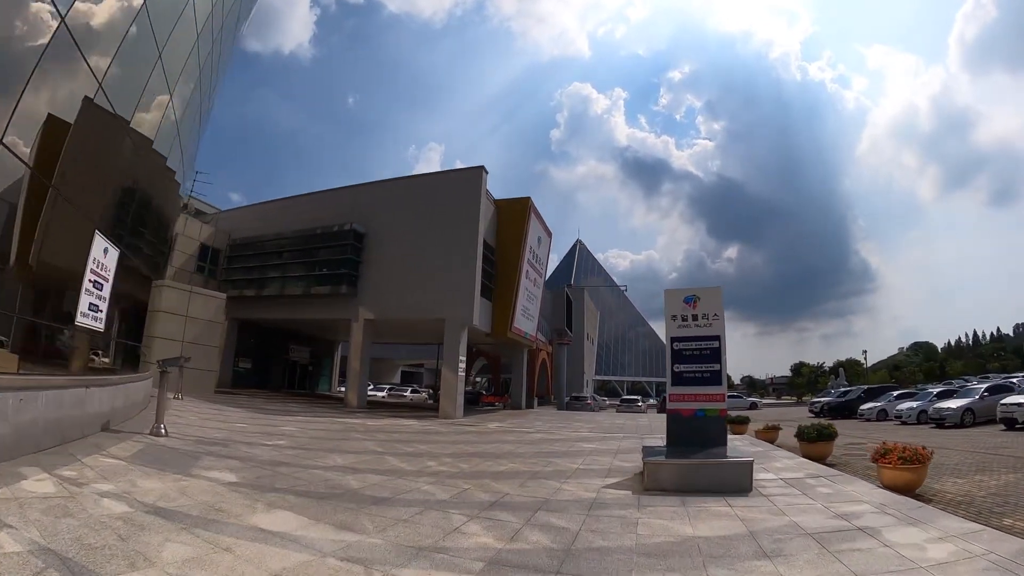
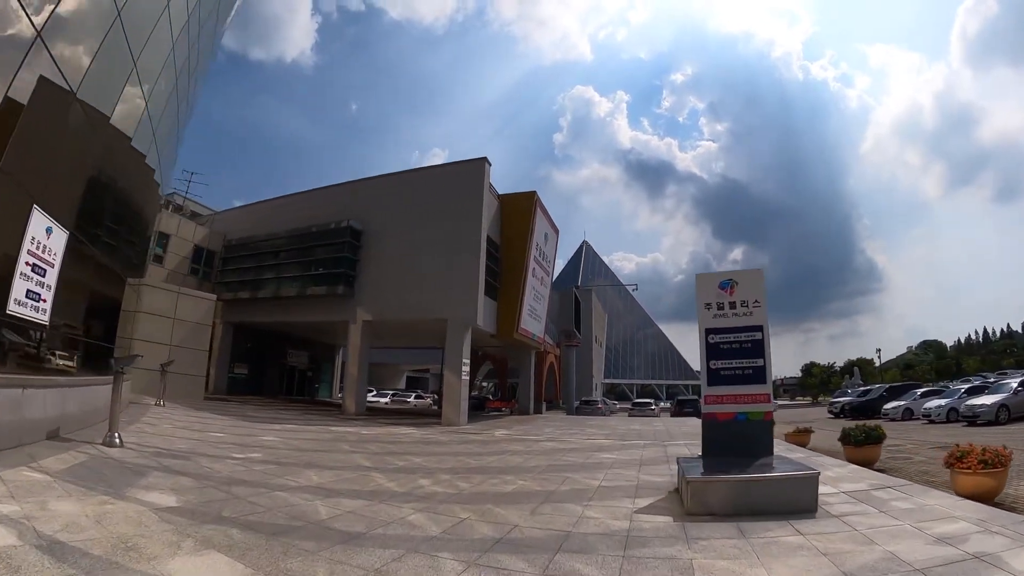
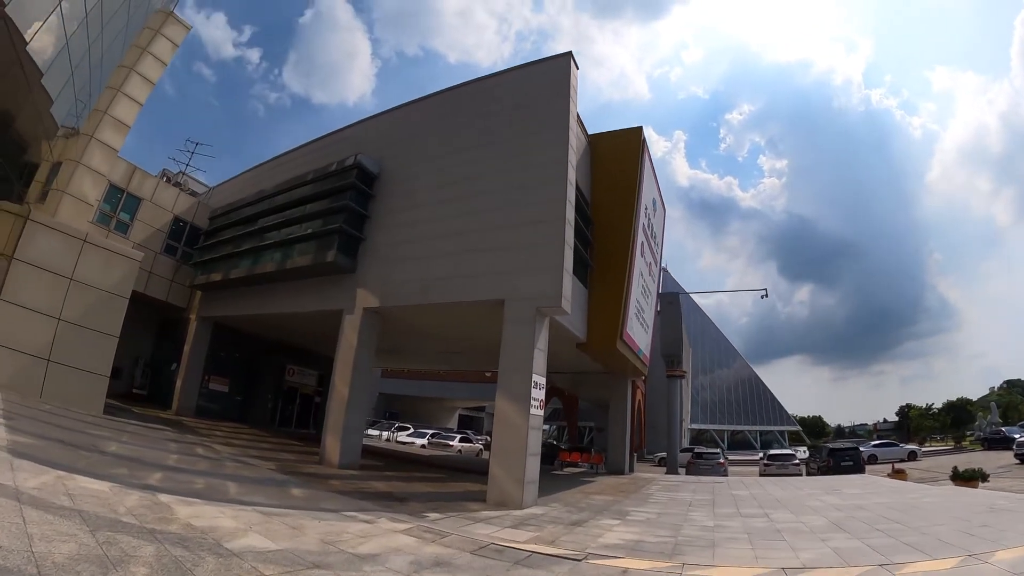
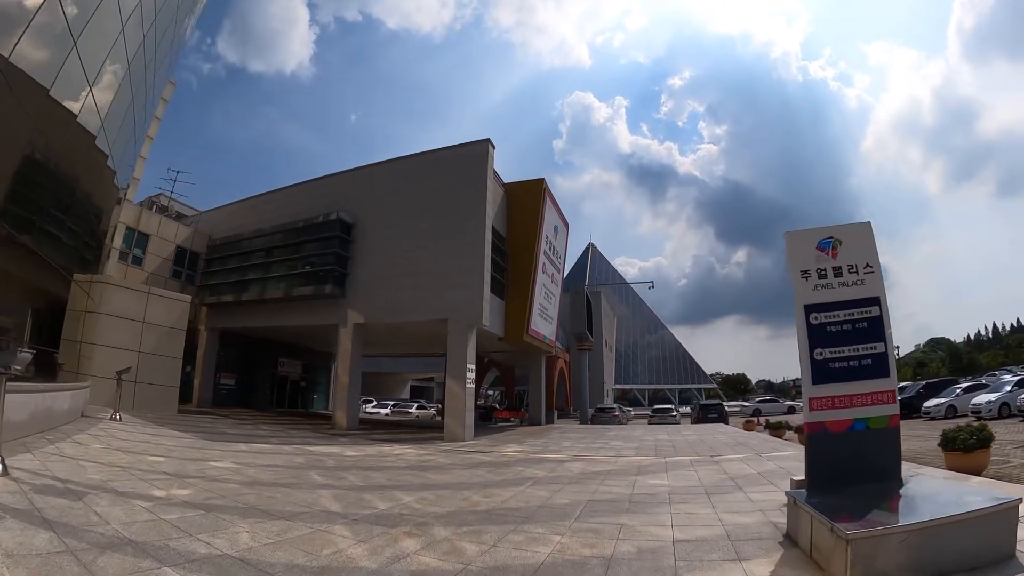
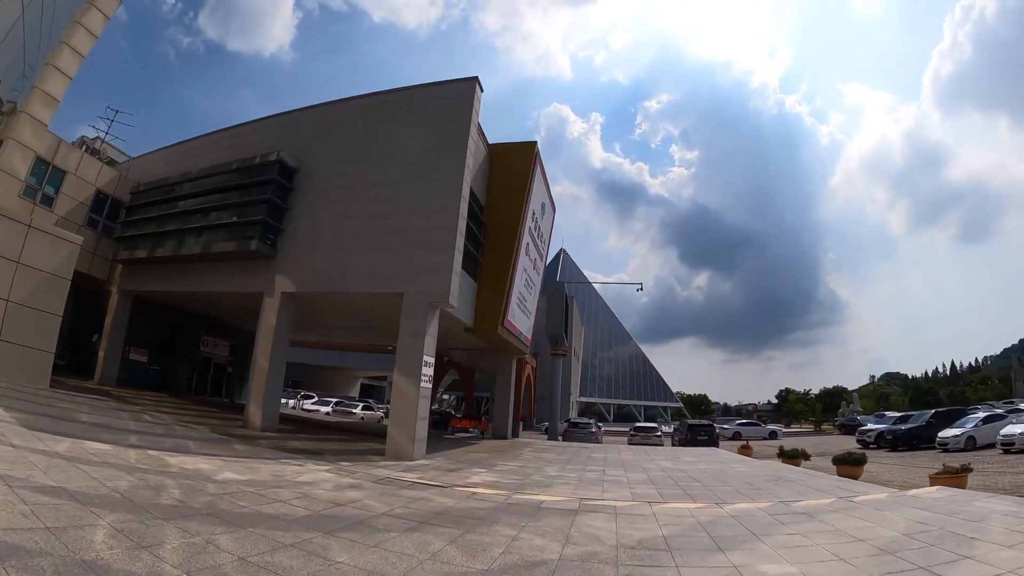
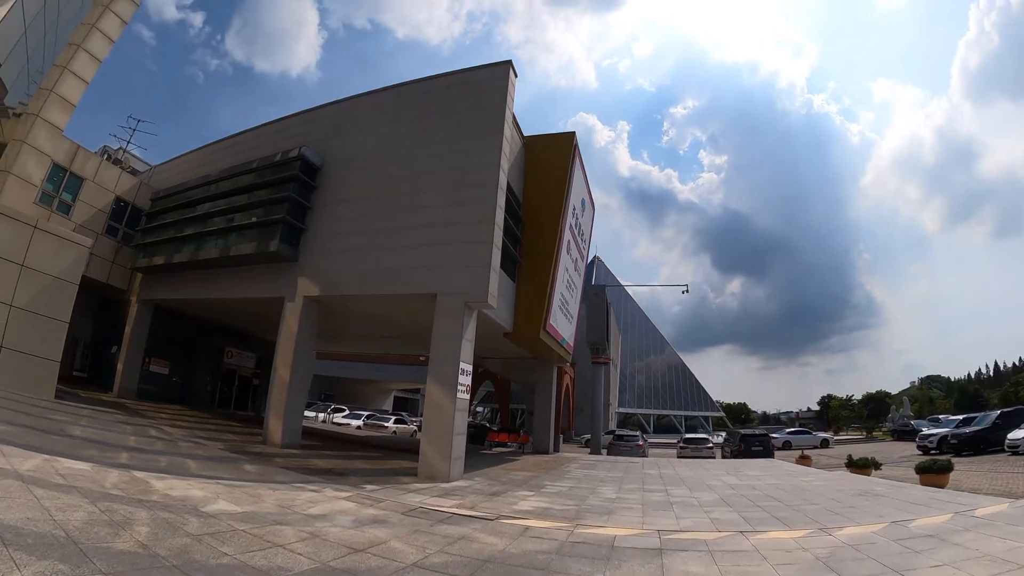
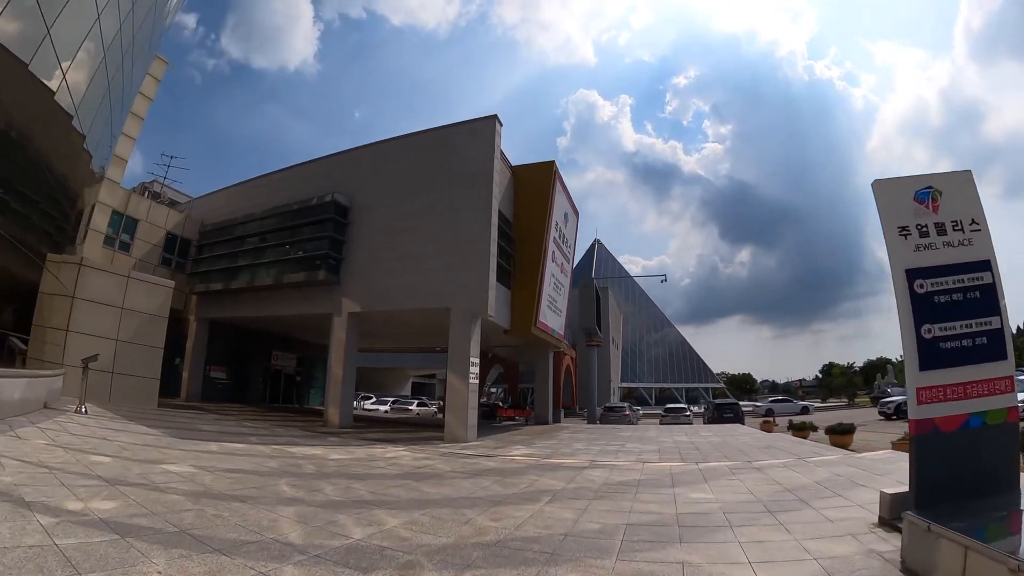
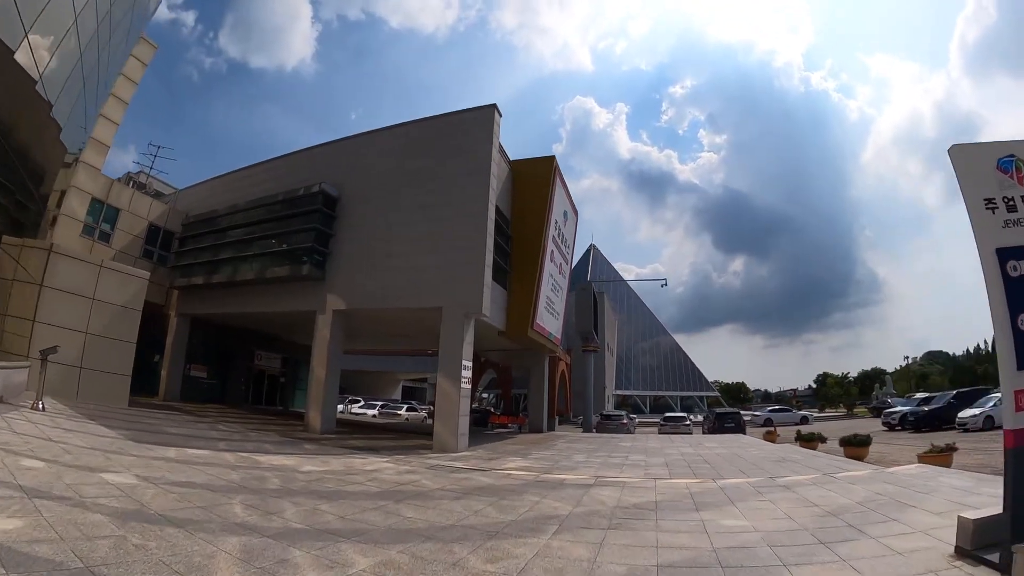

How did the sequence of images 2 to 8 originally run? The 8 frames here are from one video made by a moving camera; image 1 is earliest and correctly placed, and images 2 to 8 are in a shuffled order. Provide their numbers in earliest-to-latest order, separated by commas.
2, 4, 7, 8, 5, 6, 3
